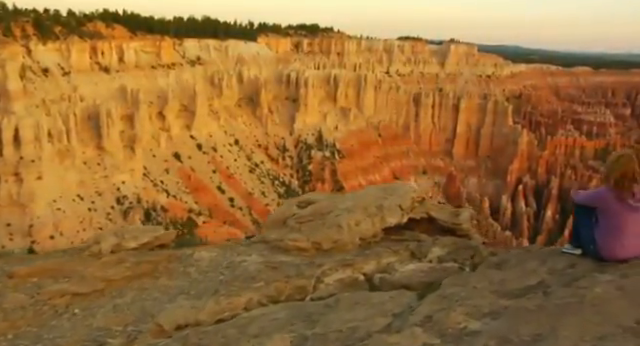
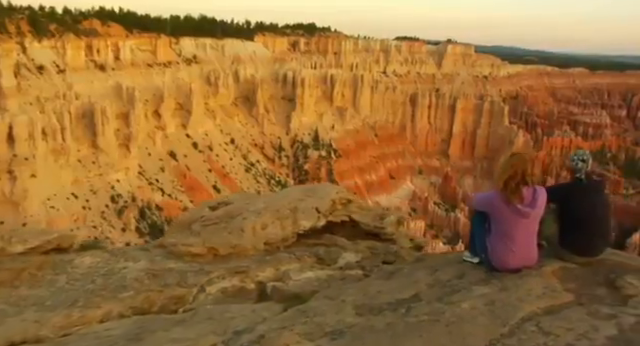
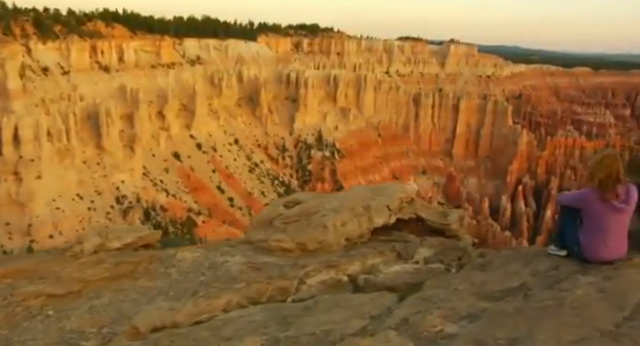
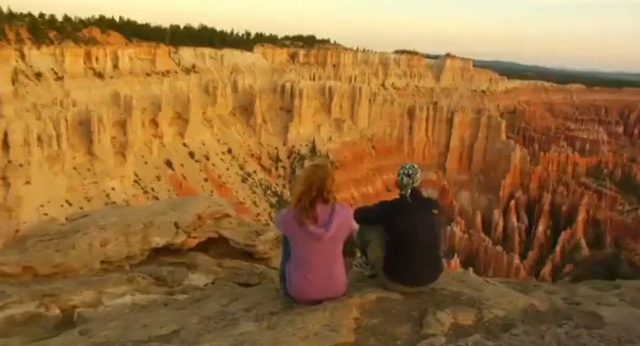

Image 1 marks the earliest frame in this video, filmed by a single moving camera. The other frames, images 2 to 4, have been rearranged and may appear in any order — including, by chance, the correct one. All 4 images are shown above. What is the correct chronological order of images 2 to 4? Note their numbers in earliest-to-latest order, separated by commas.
3, 2, 4
